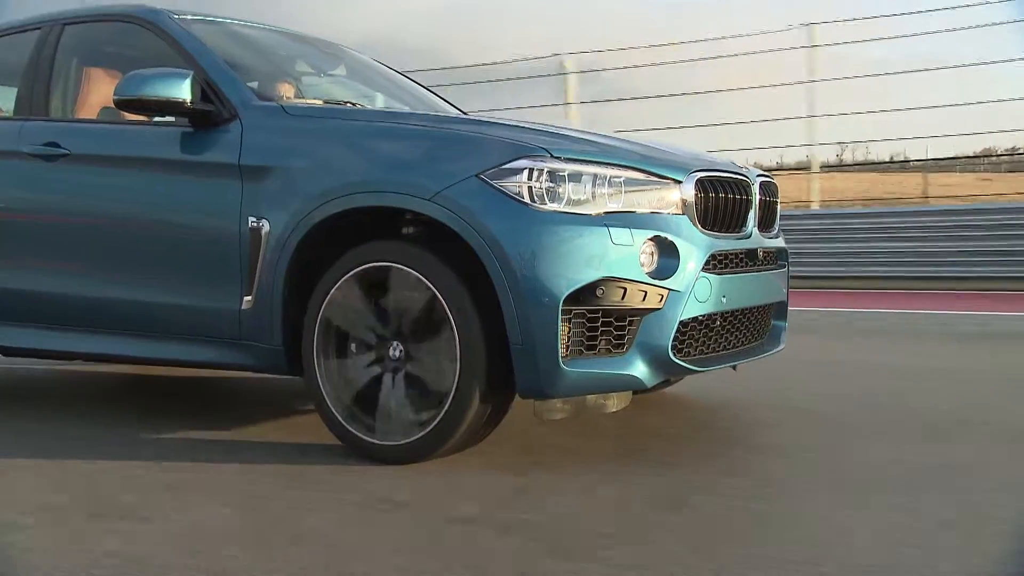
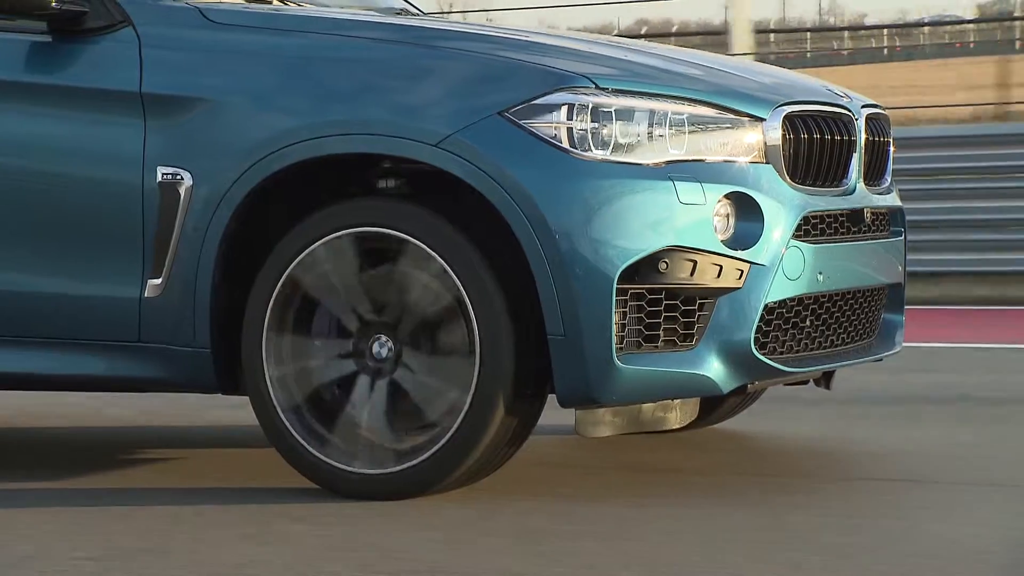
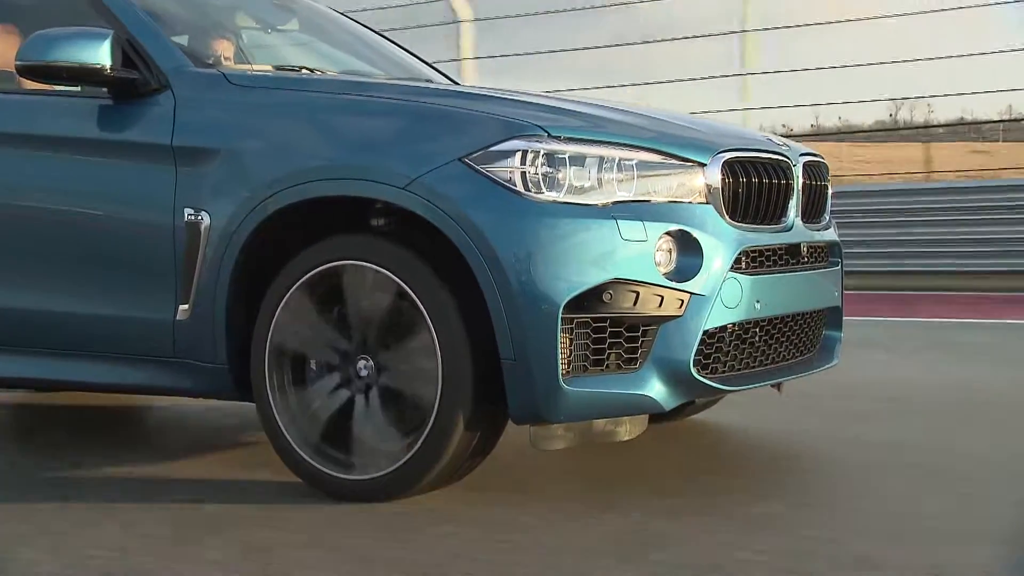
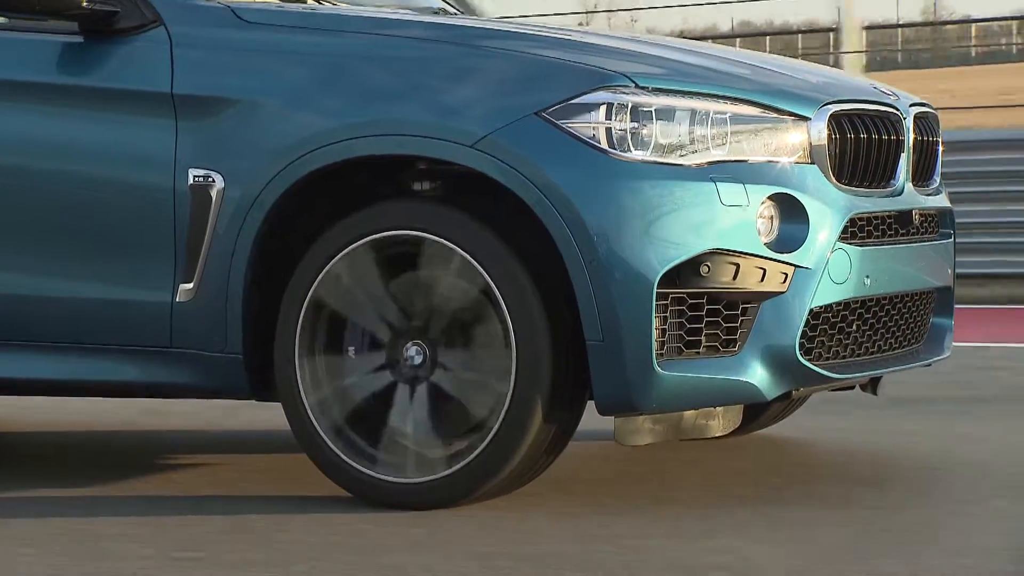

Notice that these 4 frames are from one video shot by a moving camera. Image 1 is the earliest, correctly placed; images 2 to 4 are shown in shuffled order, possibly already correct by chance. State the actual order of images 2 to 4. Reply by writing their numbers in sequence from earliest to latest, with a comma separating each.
3, 4, 2
